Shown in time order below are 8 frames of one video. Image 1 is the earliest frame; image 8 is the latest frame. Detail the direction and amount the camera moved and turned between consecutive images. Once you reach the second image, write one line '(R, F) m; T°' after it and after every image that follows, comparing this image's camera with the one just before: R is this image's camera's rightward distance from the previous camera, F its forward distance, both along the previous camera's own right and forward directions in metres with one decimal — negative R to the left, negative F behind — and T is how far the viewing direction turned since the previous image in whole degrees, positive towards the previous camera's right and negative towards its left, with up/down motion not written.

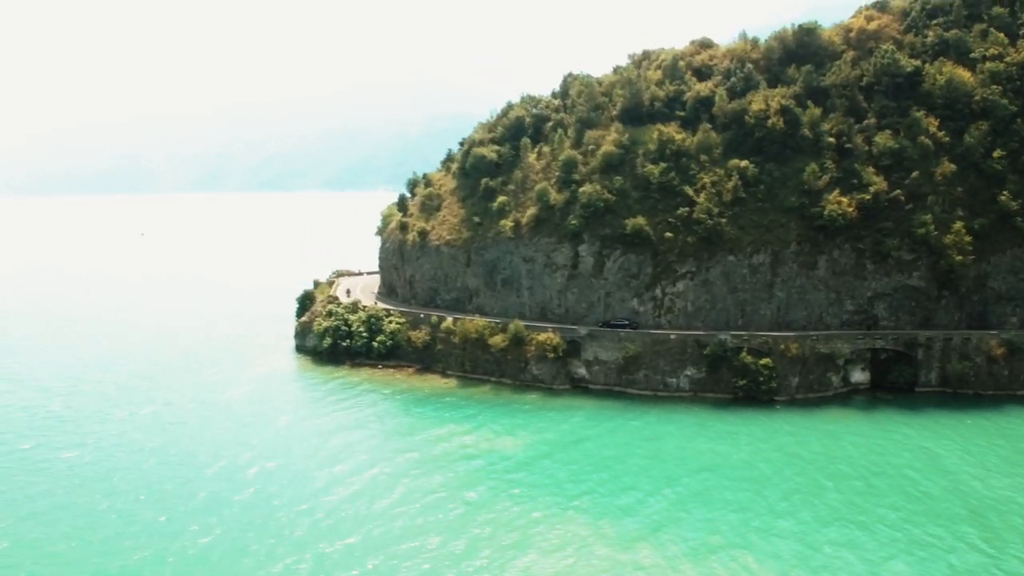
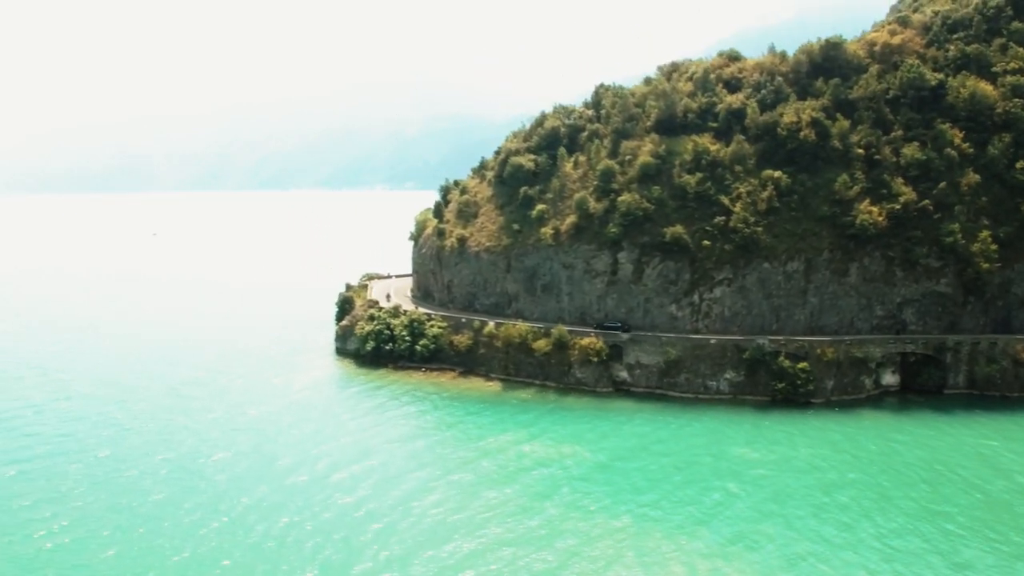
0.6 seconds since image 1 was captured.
(-2.4, -1.5) m; +1°
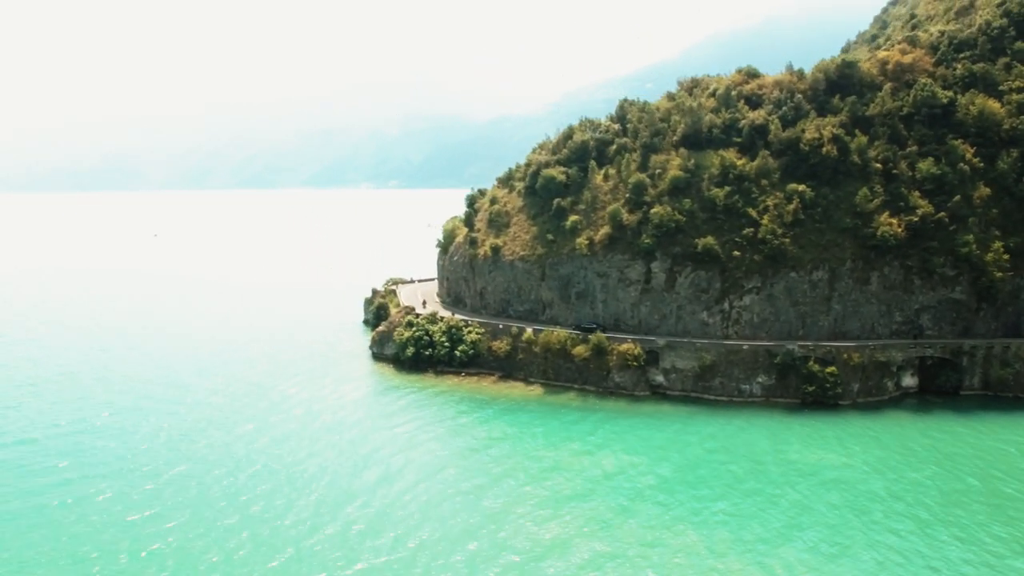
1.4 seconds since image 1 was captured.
(-3.1, -2.1) m; +2°
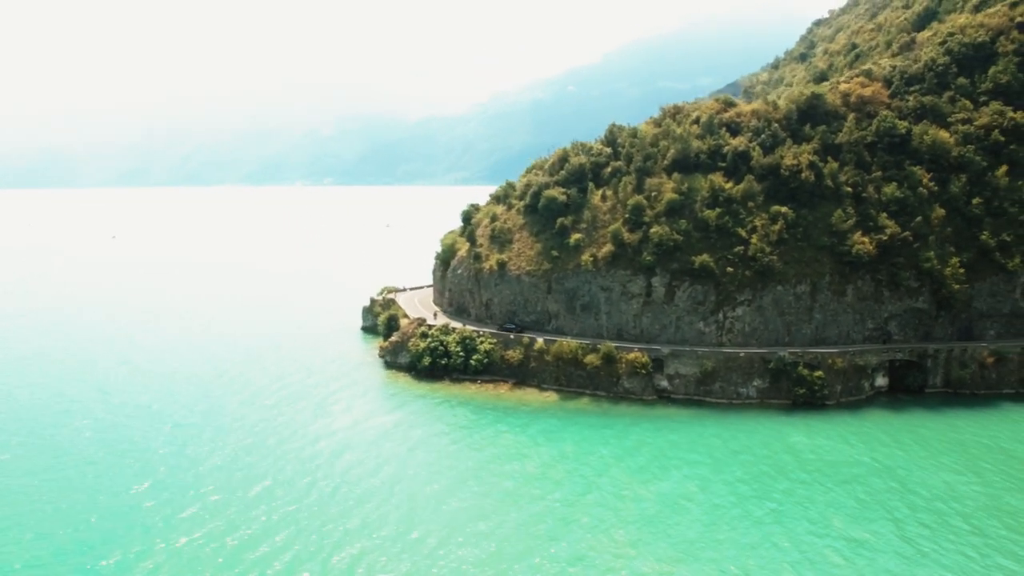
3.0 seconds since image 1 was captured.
(-5.4, -3.7) m; +5°
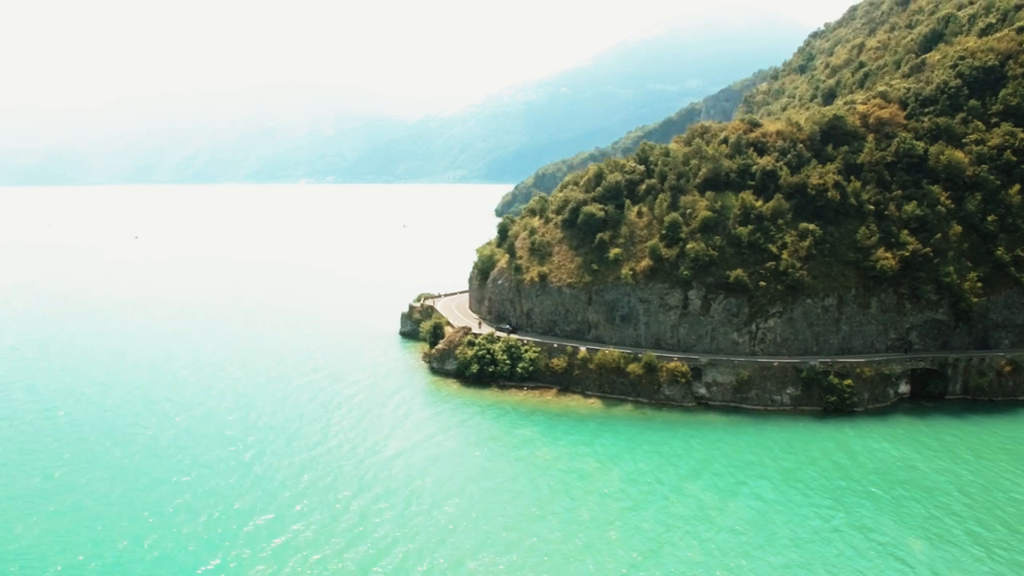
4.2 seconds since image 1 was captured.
(-3.4, -3.0) m; +1°
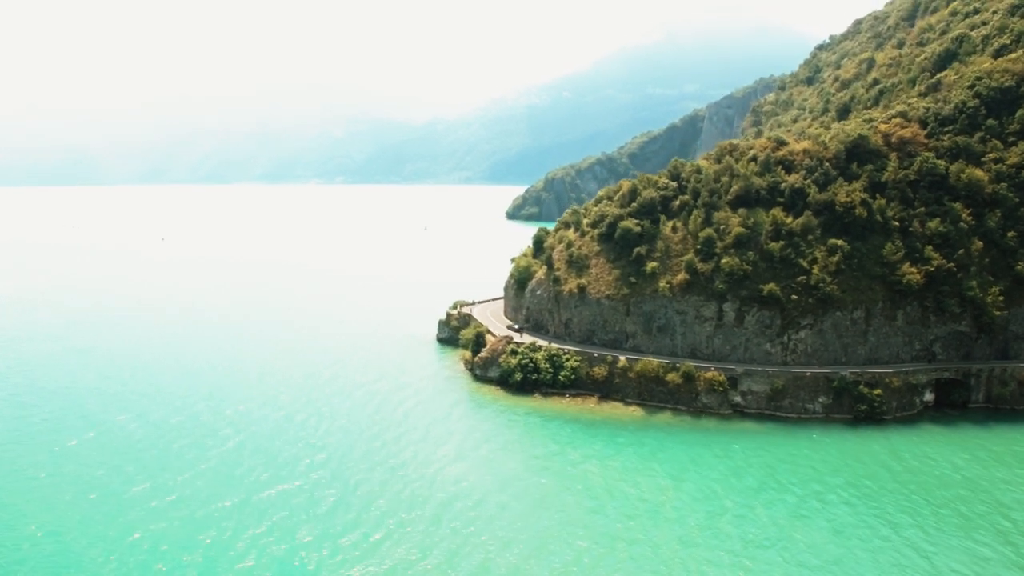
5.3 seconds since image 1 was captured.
(-2.8, -2.6) m; 0°
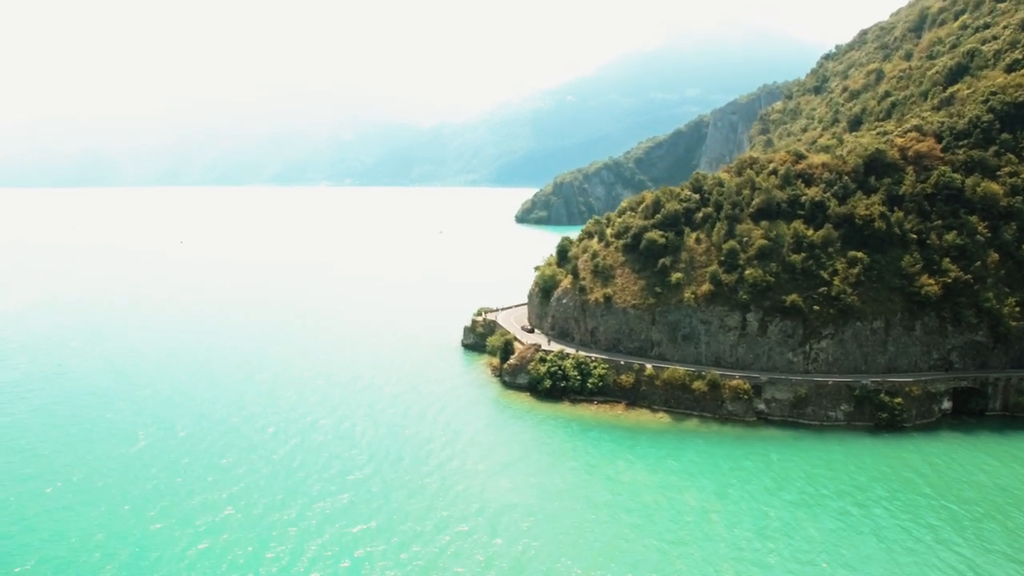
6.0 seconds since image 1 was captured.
(-1.8, -1.7) m; 0°
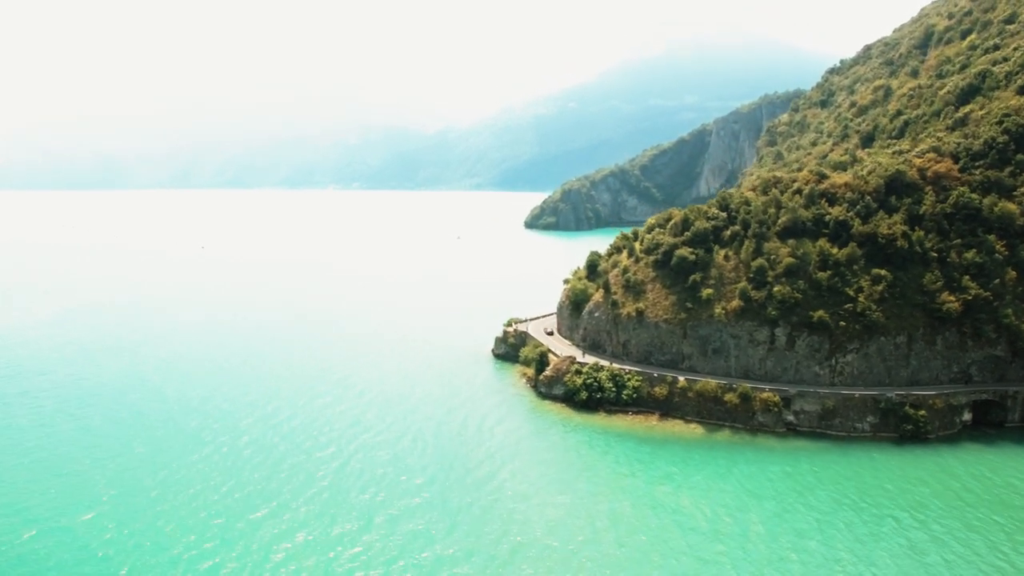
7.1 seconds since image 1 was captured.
(-2.7, -2.5) m; 0°
